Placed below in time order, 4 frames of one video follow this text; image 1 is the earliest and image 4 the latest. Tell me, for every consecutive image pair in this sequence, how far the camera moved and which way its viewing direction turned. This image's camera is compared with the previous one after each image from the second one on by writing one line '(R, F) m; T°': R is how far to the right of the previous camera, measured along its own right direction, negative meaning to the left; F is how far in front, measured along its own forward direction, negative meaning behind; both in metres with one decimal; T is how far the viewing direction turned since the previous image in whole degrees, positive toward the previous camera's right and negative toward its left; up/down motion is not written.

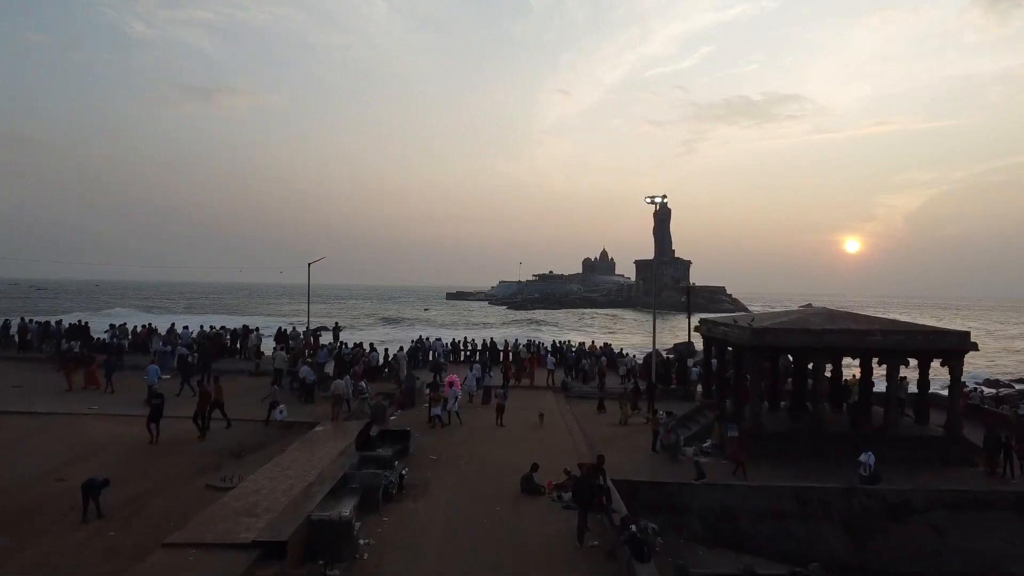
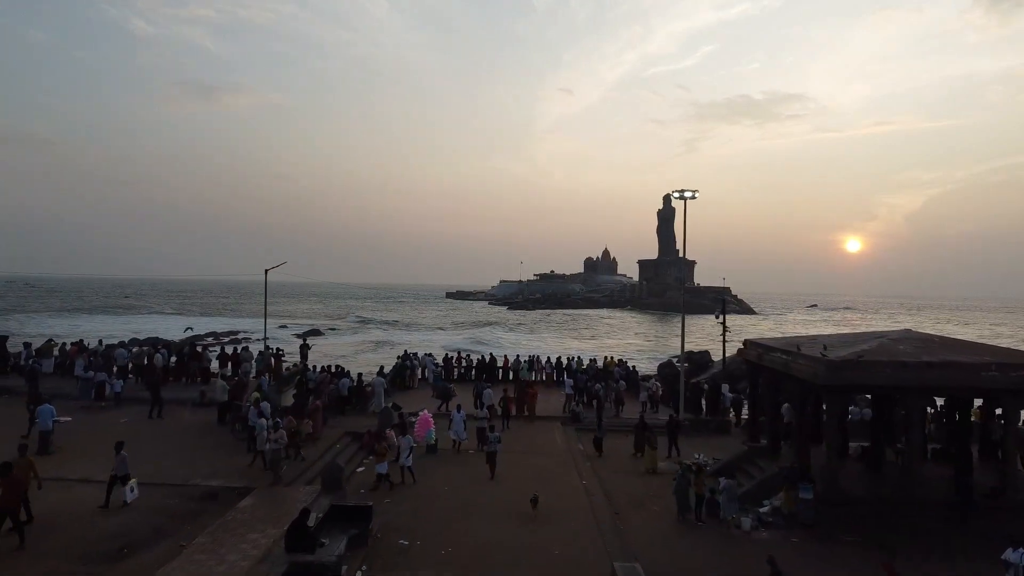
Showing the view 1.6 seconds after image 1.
(-1.2, -5.1) m; 0°
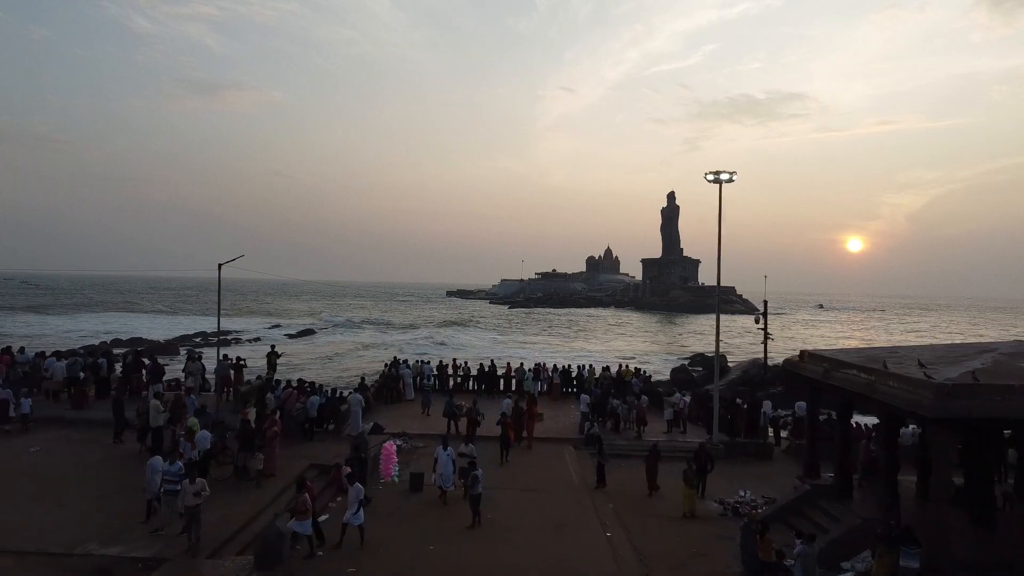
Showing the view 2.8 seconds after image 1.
(0.0, +2.4) m; 0°
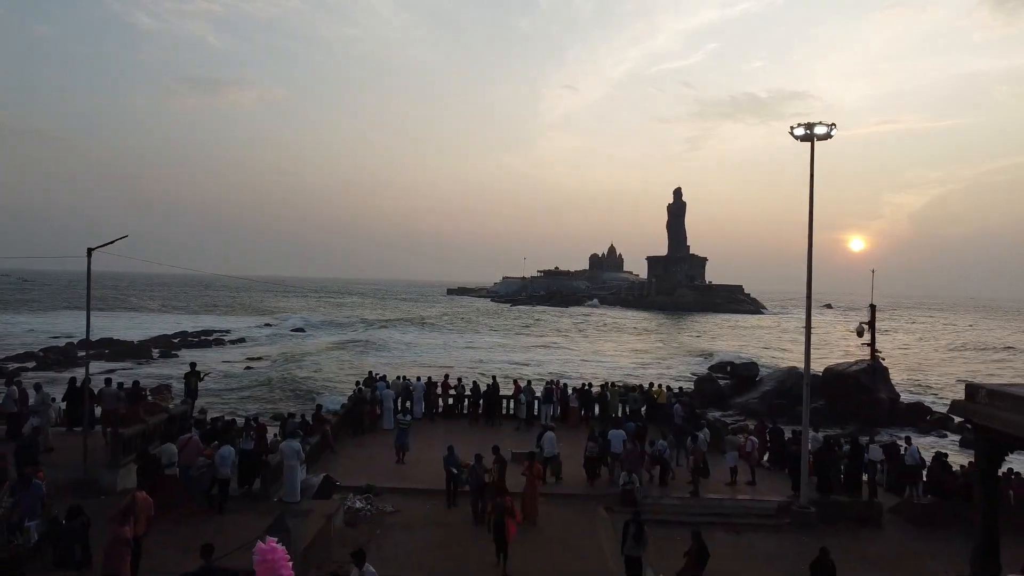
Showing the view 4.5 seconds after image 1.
(-0.1, +3.9) m; 0°
